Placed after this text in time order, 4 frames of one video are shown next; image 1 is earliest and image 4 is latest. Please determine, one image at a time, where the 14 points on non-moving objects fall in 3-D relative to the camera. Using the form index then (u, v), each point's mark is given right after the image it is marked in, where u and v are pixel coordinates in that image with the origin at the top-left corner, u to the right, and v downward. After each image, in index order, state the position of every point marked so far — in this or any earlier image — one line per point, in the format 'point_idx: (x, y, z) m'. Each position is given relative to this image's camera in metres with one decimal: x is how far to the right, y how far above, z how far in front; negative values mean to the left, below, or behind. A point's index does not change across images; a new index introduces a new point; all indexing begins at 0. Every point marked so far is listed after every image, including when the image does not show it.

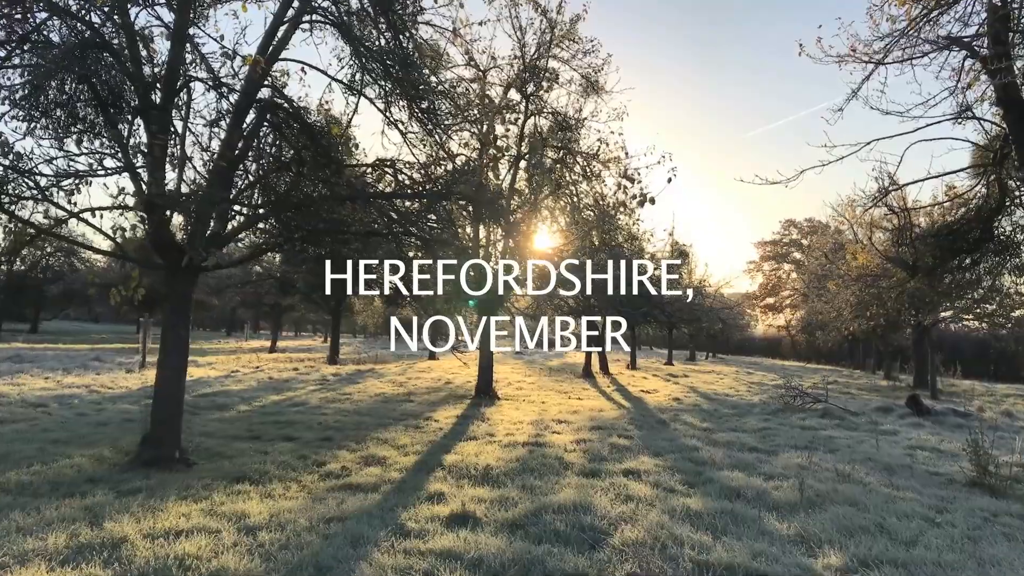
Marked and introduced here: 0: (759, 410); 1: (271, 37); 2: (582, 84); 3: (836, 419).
0: (+3.7, -1.9, +12.7) m
1: (-2.1, +2.2, +7.1) m
2: (+1.2, +3.5, +14.1) m
3: (+4.4, -1.8, +11.5) m
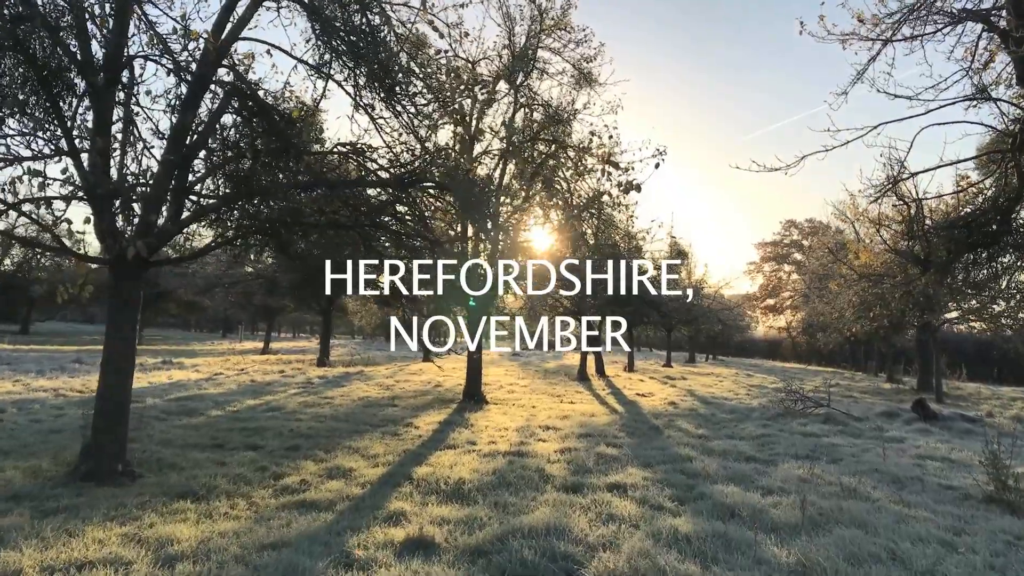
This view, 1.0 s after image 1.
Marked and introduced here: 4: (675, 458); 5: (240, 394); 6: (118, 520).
0: (+3.6, -1.8, +12.1) m
1: (-2.2, +2.2, +6.6) m
2: (+1.0, +3.5, +13.6) m
3: (+4.3, -1.8, +10.9) m
4: (+1.5, -1.5, +7.5) m
5: (-4.2, -1.6, +13.0) m
6: (-2.1, -1.3, +4.5) m
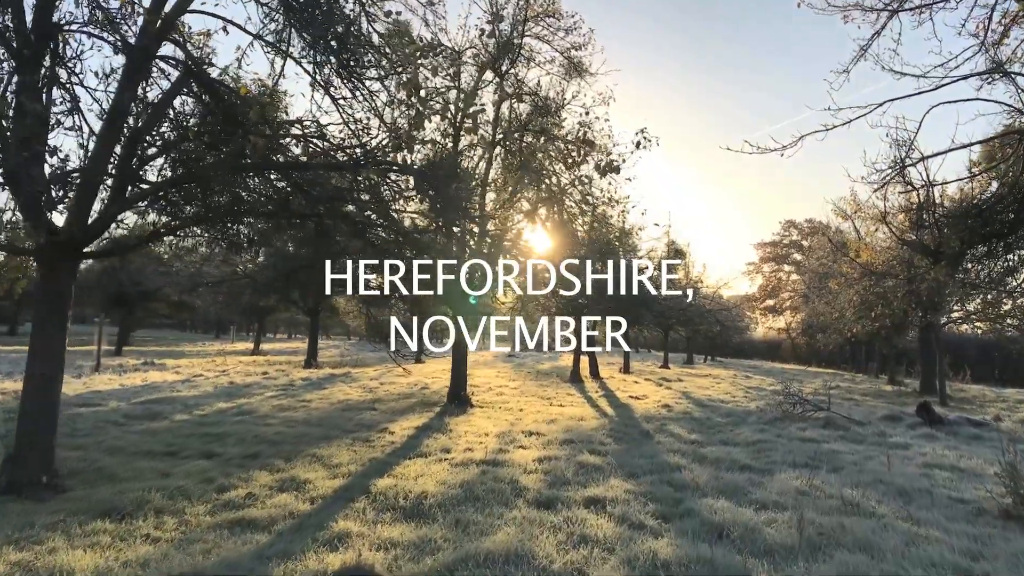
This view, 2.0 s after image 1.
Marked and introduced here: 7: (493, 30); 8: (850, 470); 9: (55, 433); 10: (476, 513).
0: (+3.4, -1.8, +11.5) m
1: (-2.4, +2.2, +6.0) m
2: (+0.8, +3.5, +13.0) m
3: (+4.1, -1.8, +10.3) m
4: (+1.3, -1.5, +6.9) m
5: (-4.5, -1.6, +12.4) m
6: (-2.3, -1.2, +3.9) m
7: (-0.3, +3.6, +11.6) m
8: (+2.9, -1.6, +7.3) m
9: (-3.0, -1.0, +5.5) m
10: (-0.2, -1.3, +5.0) m
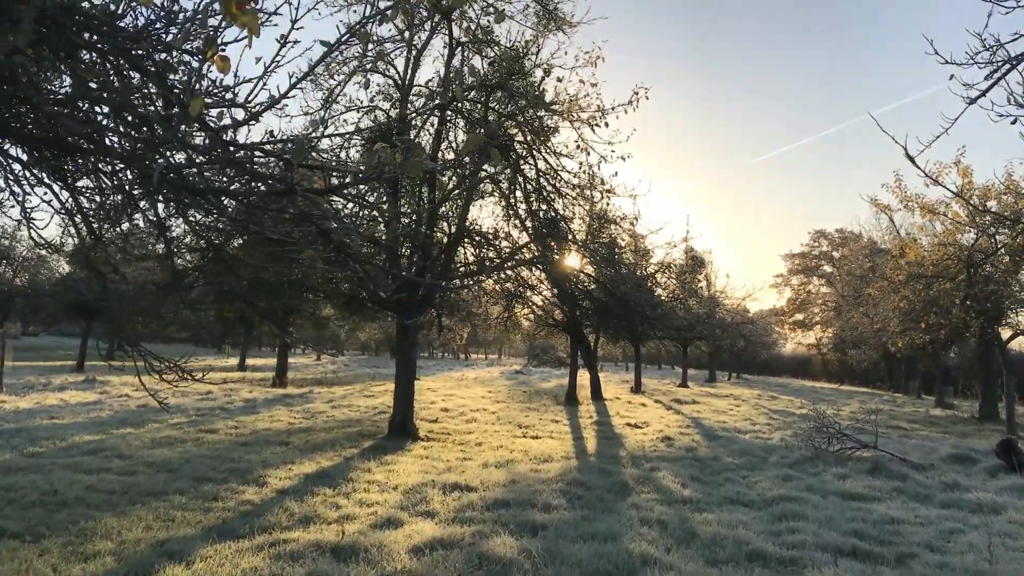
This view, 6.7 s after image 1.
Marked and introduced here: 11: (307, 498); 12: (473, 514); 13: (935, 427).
0: (+2.8, -1.8, +8.8) m
1: (-3.2, +2.3, +3.5) m
2: (+0.3, +3.5, +10.4) m
3: (+3.5, -1.7, +7.6) m
4: (+0.6, -1.4, +4.2) m
5: (-5.0, -1.6, +9.9) m
6: (-3.1, -1.1, +1.4) m
7: (-0.8, +3.6, +9.1) m
8: (+2.2, -1.5, +4.5) m
9: (-3.8, -0.8, +2.9) m
10: (-1.0, -1.2, +2.4) m
11: (-1.5, -1.5, +6.0) m
12: (-0.3, -1.4, +5.3) m
13: (+7.0, -2.3, +13.7) m
